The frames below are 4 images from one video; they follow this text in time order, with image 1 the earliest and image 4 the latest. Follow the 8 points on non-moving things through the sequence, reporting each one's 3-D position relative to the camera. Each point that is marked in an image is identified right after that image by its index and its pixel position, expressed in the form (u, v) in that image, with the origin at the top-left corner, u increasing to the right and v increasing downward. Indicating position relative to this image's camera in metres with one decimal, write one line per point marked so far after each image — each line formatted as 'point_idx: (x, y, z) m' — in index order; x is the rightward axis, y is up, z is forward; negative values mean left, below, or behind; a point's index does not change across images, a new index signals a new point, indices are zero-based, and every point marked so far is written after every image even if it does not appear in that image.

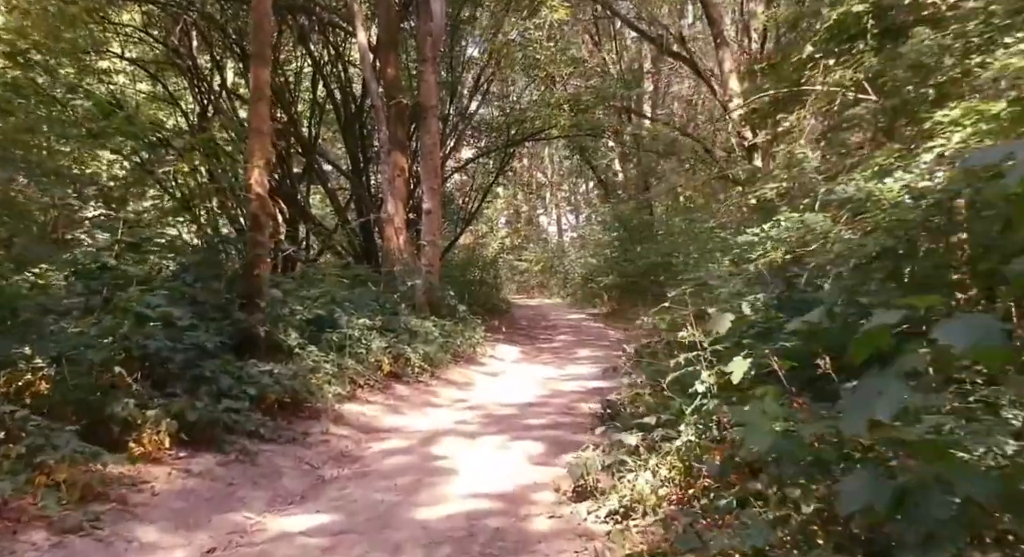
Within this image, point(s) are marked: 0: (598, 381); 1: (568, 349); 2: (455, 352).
0: (+1.0, -1.2, +9.8) m
1: (+1.0, -1.2, +14.6) m
2: (-0.8, -1.0, +11.7) m
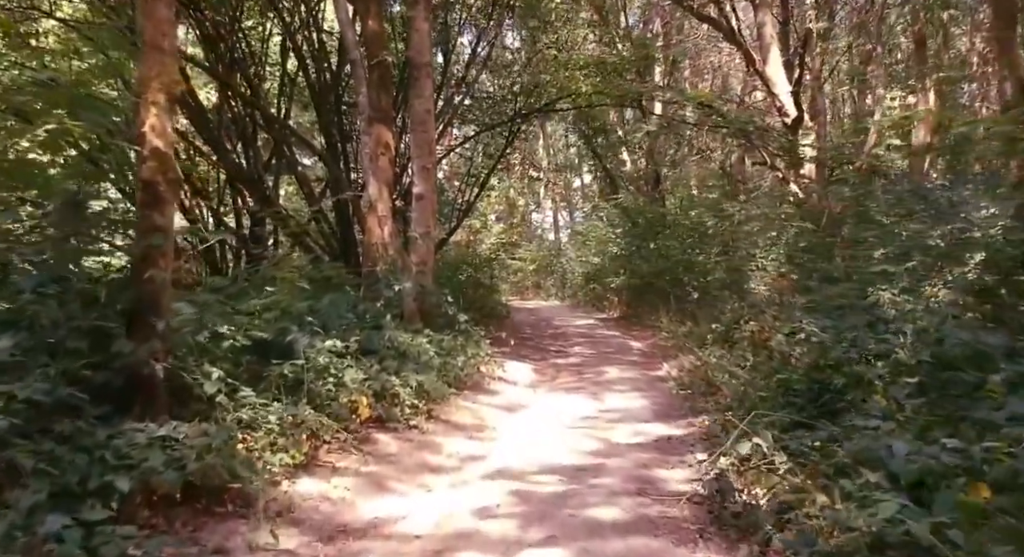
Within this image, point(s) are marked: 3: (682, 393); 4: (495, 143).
0: (+1.2, -1.2, +7.1) m
1: (+1.1, -1.2, +11.9) m
2: (-0.6, -1.0, +9.0) m
3: (+1.8, -1.2, +8.9) m
4: (-0.3, +2.6, +16.2) m
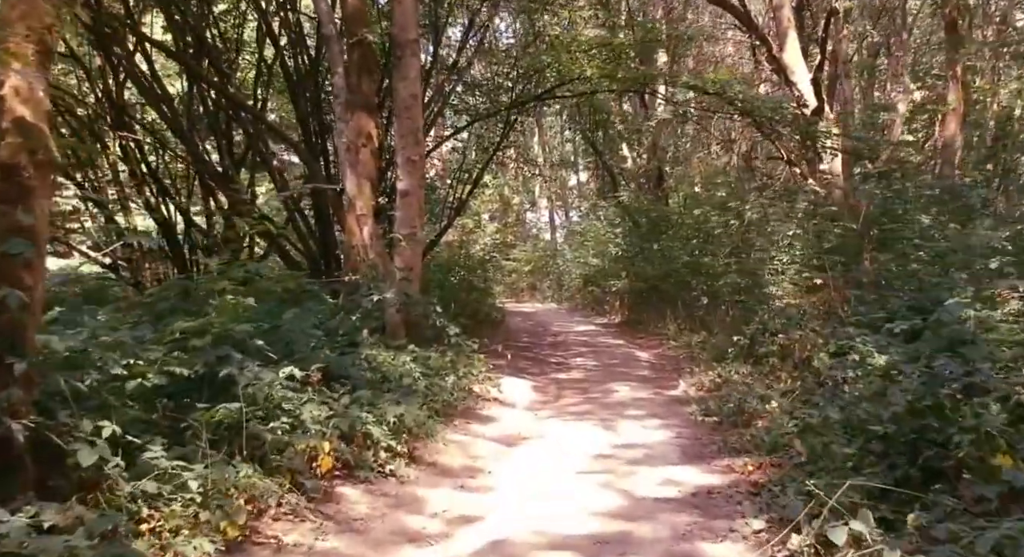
0: (+1.2, -1.3, +5.8) m
1: (+1.1, -1.3, +10.7) m
2: (-0.6, -1.1, +7.7) m
3: (+1.7, -1.3, +7.6) m
4: (-0.4, +2.5, +14.9) m
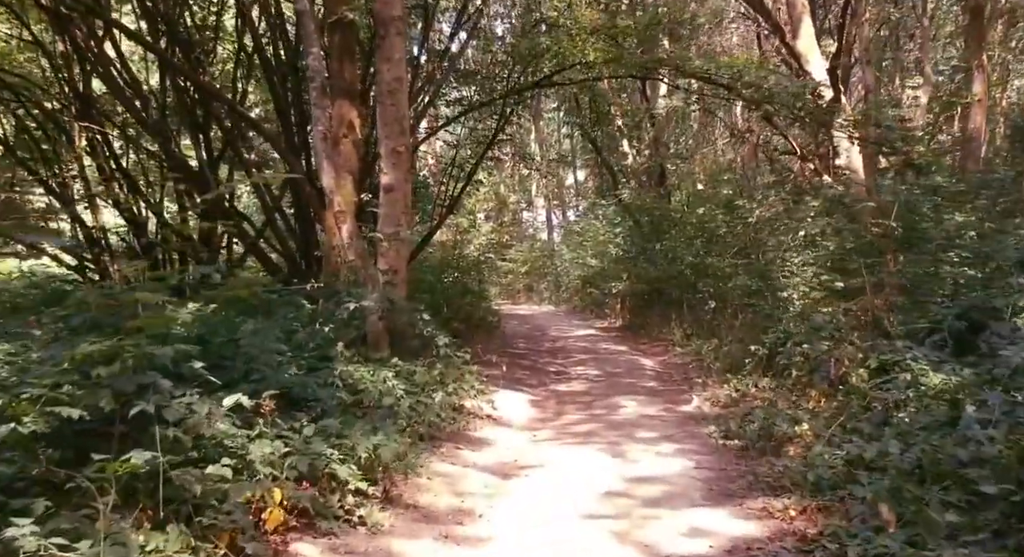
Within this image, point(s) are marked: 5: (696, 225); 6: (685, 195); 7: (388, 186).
0: (+1.2, -1.3, +4.9) m
1: (+1.0, -1.3, +9.7) m
2: (-0.7, -1.2, +6.8) m
3: (+1.7, -1.3, +6.7) m
4: (-0.5, +2.5, +14.0) m
5: (+3.8, +1.1, +17.3) m
6: (+3.9, +1.9, +19.2) m
7: (-1.3, +1.0, +8.8) m
